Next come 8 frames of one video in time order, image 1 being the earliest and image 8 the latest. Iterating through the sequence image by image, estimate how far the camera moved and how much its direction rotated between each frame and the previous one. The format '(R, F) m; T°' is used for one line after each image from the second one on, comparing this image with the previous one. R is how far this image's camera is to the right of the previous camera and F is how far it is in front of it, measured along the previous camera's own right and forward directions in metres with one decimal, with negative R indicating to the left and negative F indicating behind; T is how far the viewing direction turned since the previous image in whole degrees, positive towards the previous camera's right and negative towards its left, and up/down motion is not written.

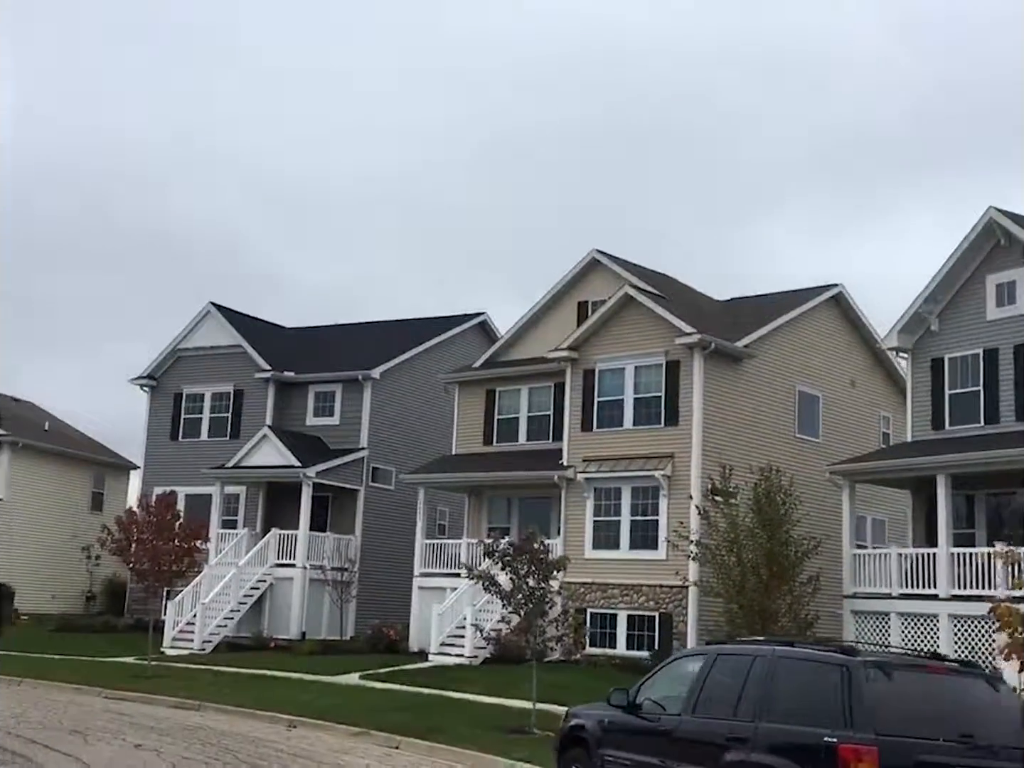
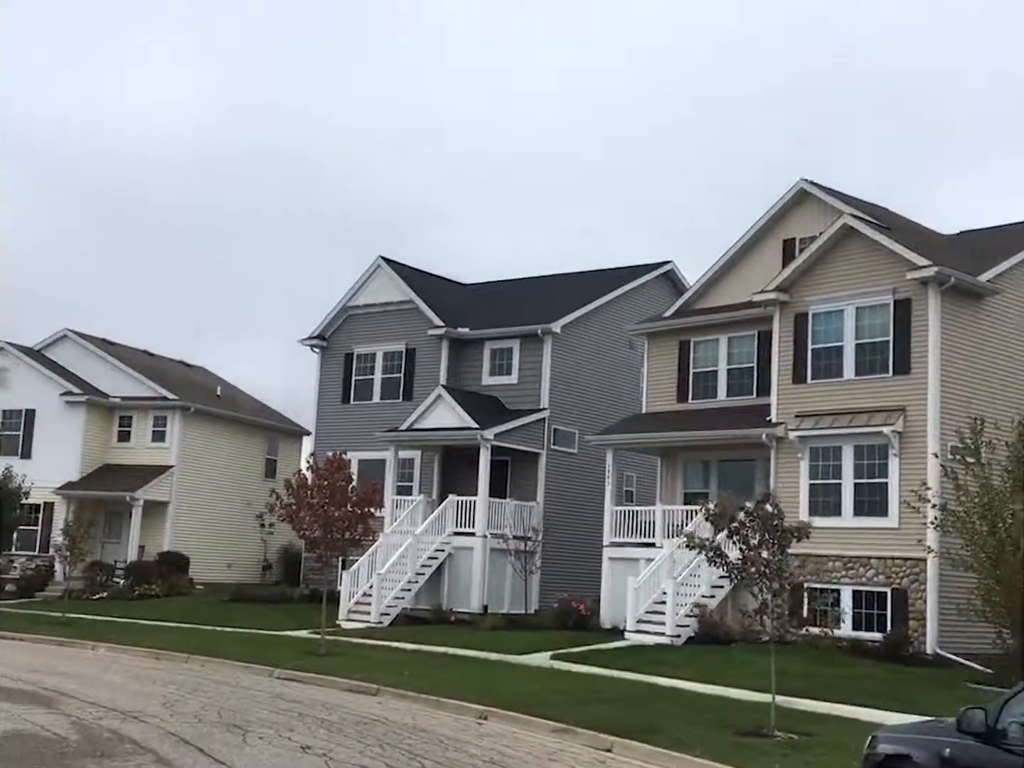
(-0.7, +2.9) m; -8°
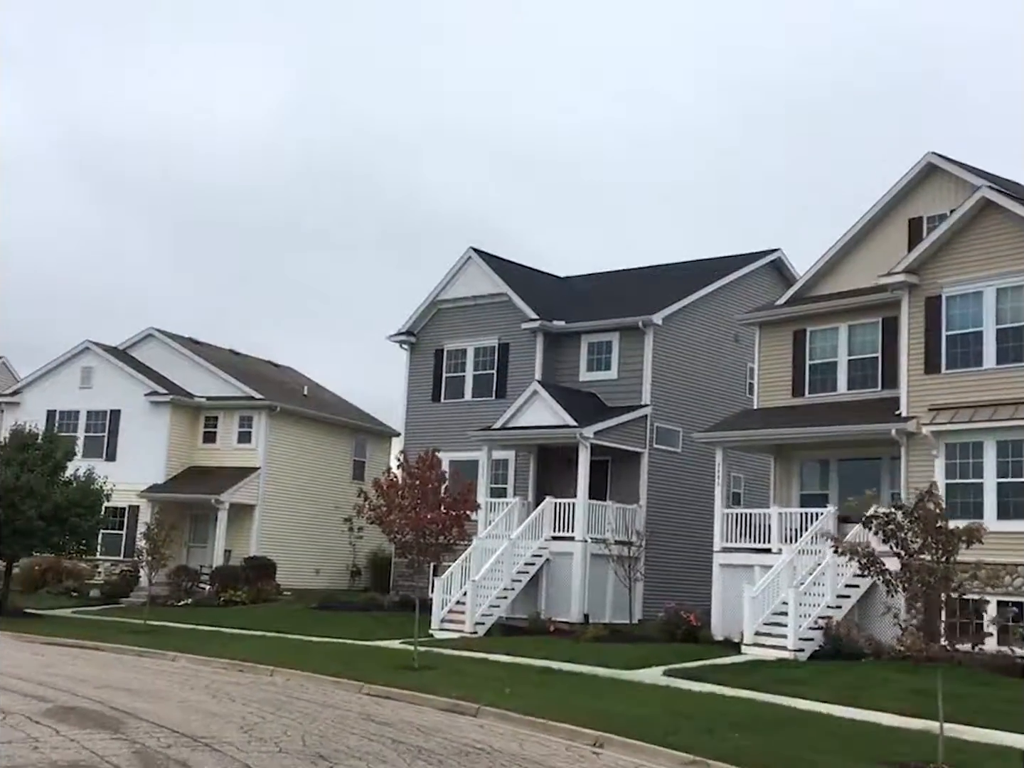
(-0.4, +1.8) m; -4°
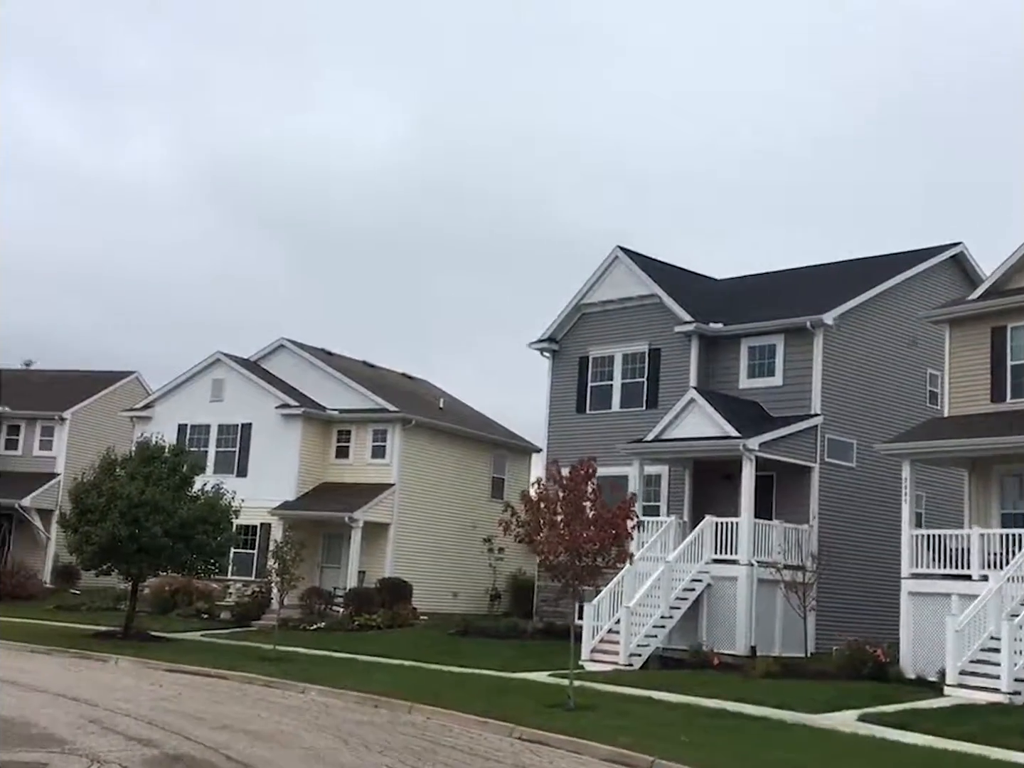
(-0.5, +2.4) m; -6°
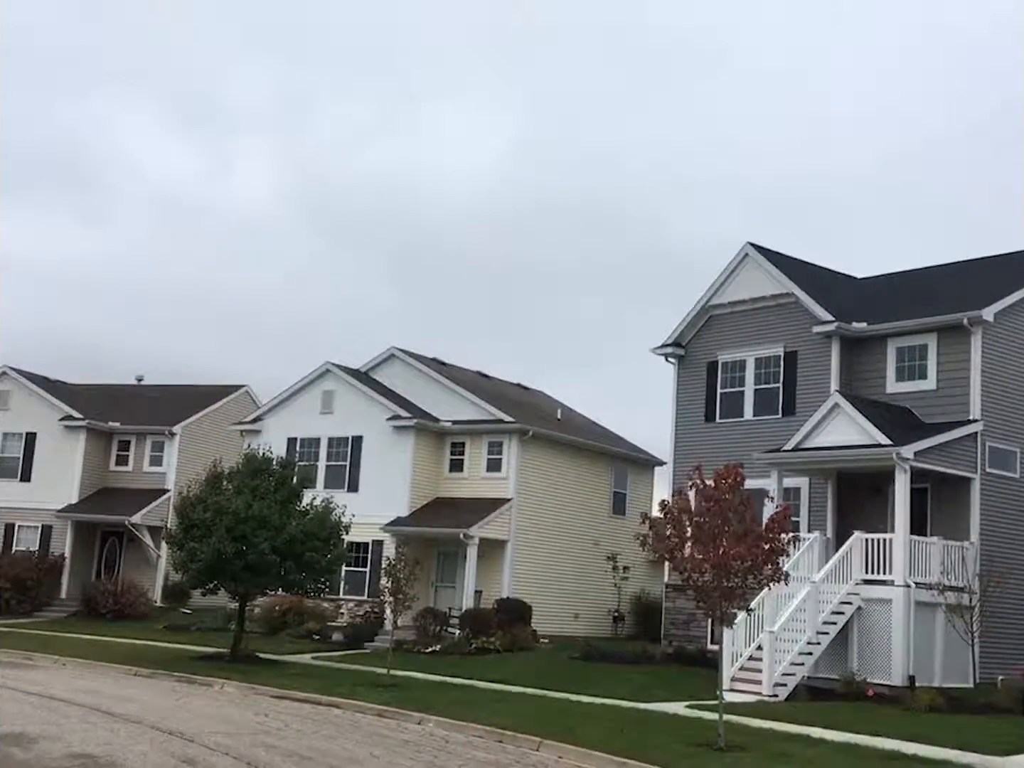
(-0.4, +1.8) m; -5°
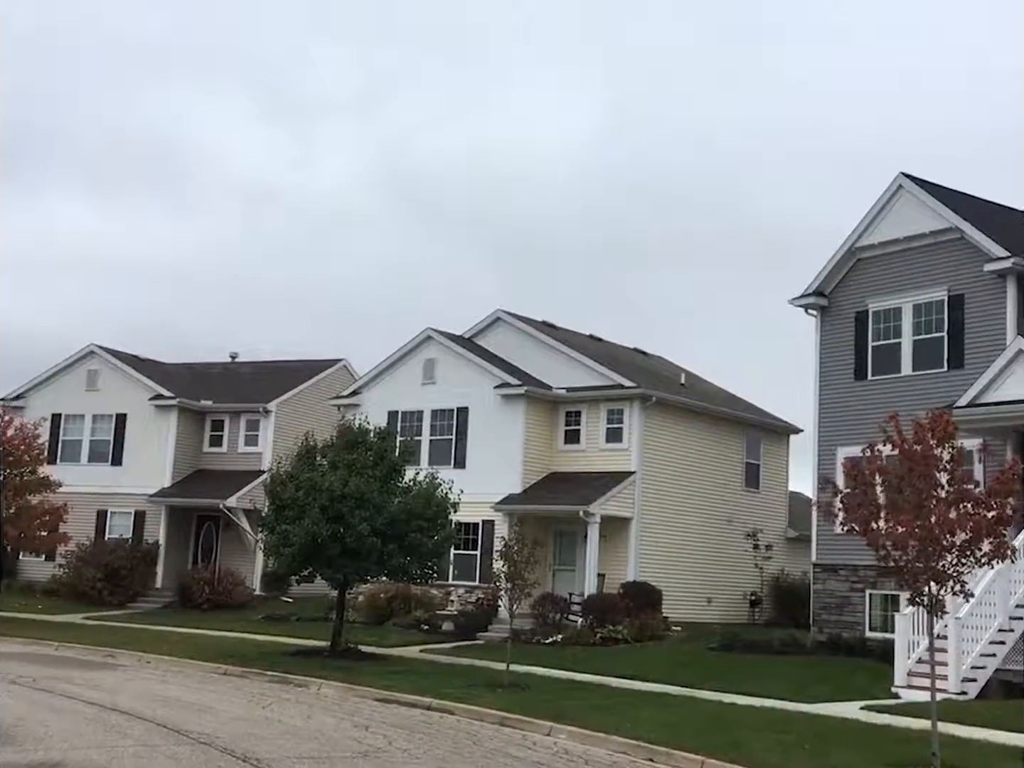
(-0.5, +3.1) m; -5°
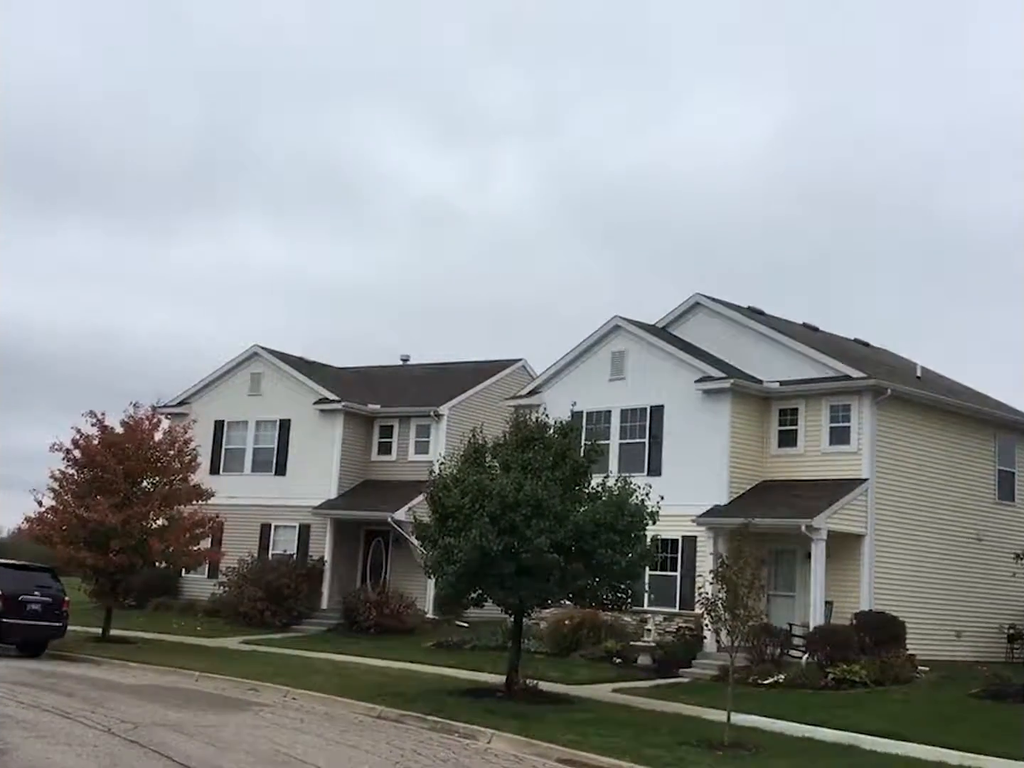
(-0.4, +3.9) m; -9°
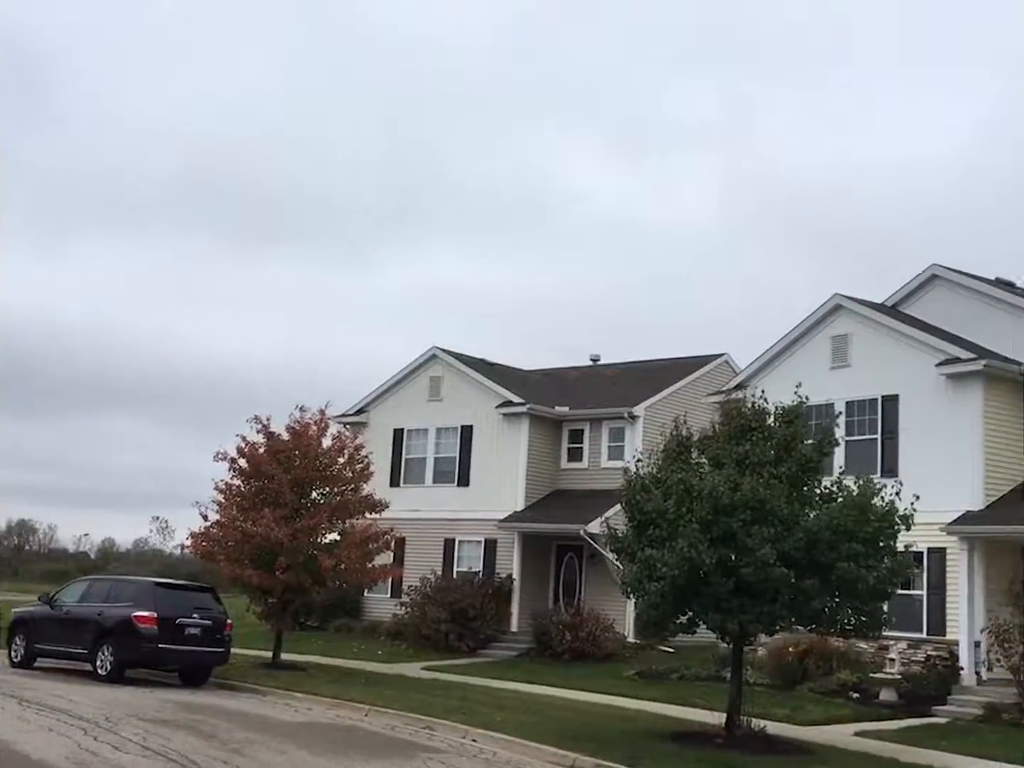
(-0.2, +3.0) m; -9°
